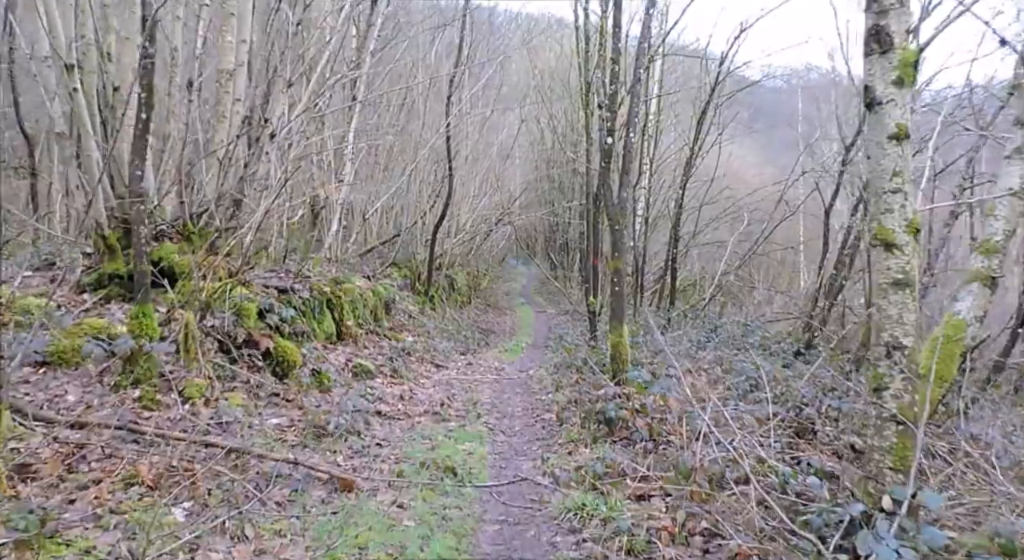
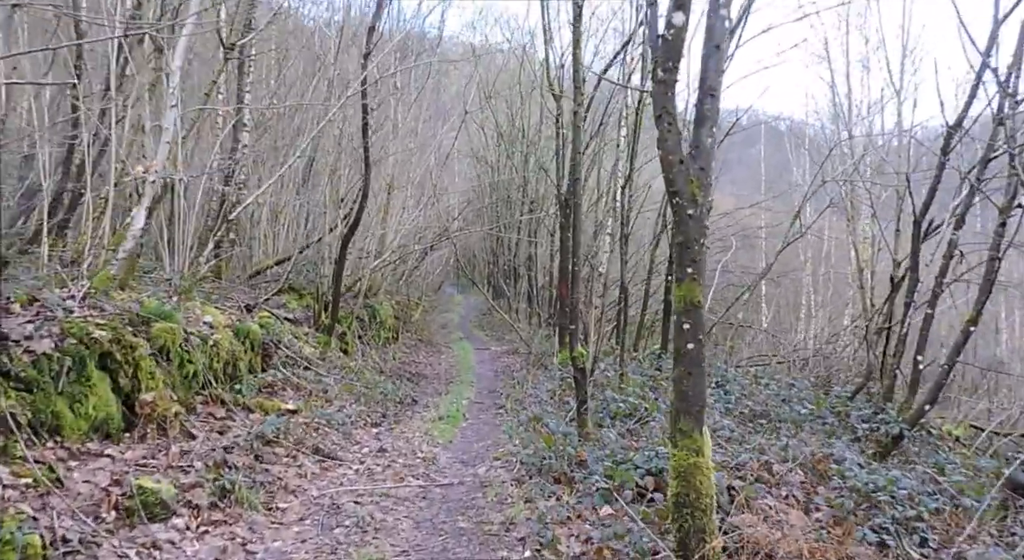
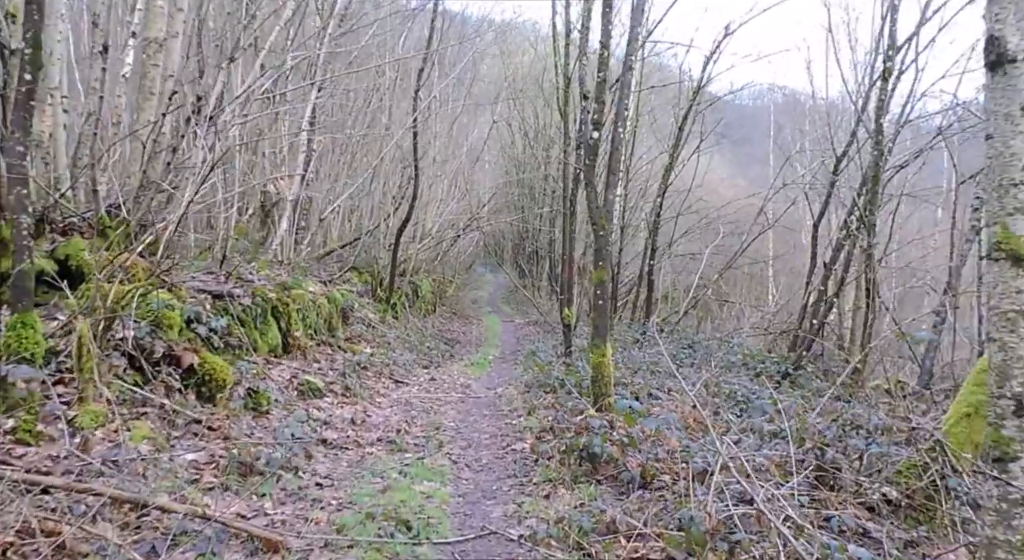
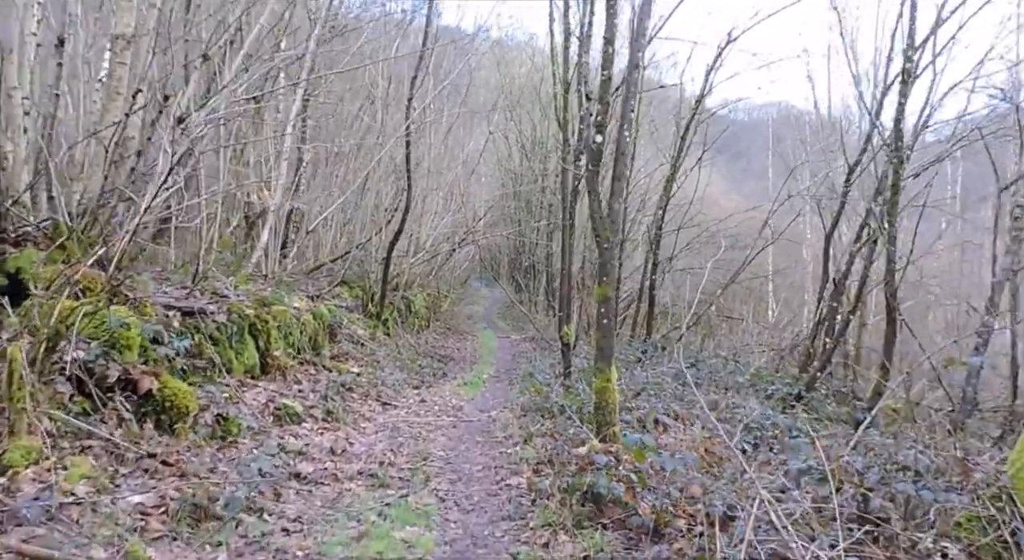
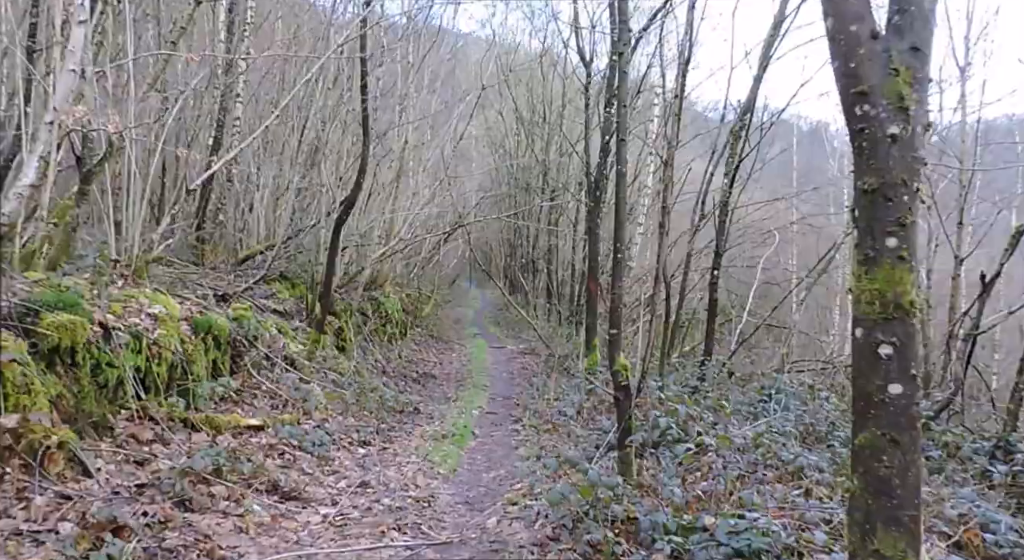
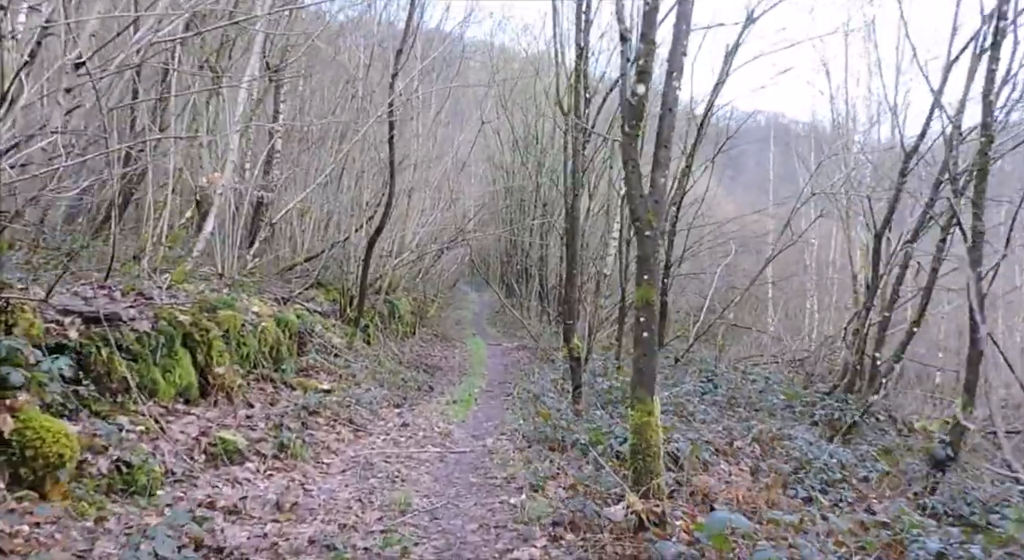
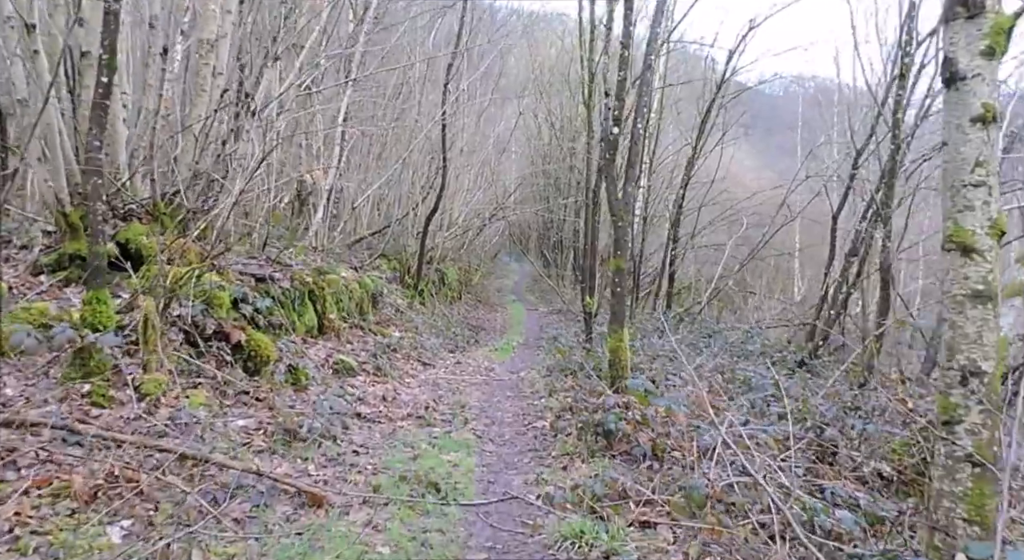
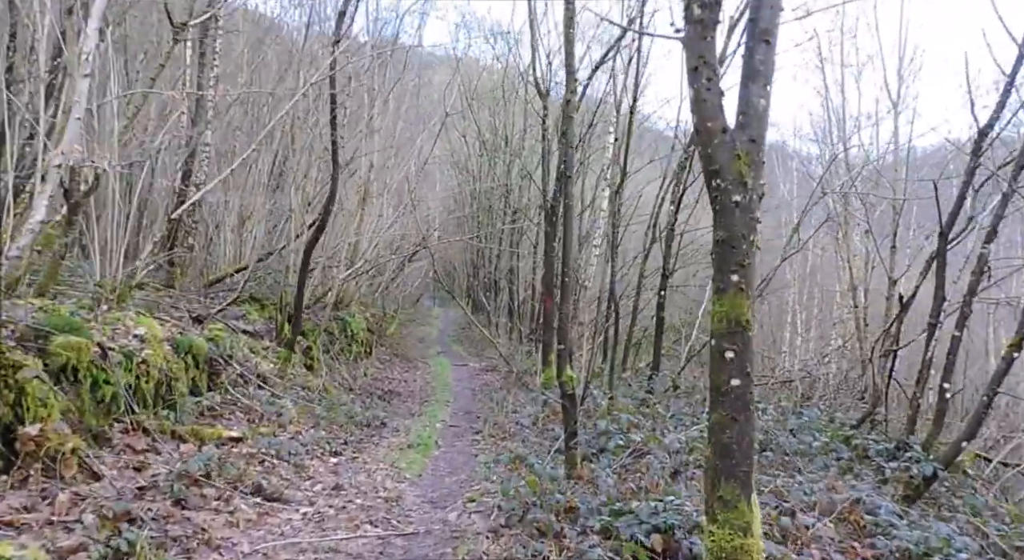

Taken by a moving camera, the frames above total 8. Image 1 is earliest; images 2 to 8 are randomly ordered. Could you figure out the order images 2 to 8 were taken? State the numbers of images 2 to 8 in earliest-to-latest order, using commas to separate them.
7, 3, 4, 6, 2, 8, 5
